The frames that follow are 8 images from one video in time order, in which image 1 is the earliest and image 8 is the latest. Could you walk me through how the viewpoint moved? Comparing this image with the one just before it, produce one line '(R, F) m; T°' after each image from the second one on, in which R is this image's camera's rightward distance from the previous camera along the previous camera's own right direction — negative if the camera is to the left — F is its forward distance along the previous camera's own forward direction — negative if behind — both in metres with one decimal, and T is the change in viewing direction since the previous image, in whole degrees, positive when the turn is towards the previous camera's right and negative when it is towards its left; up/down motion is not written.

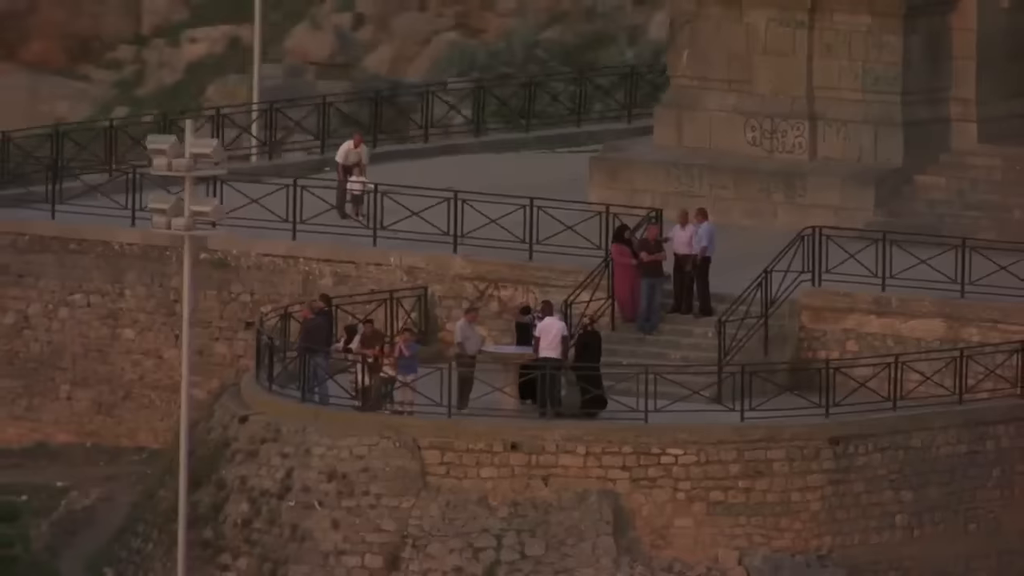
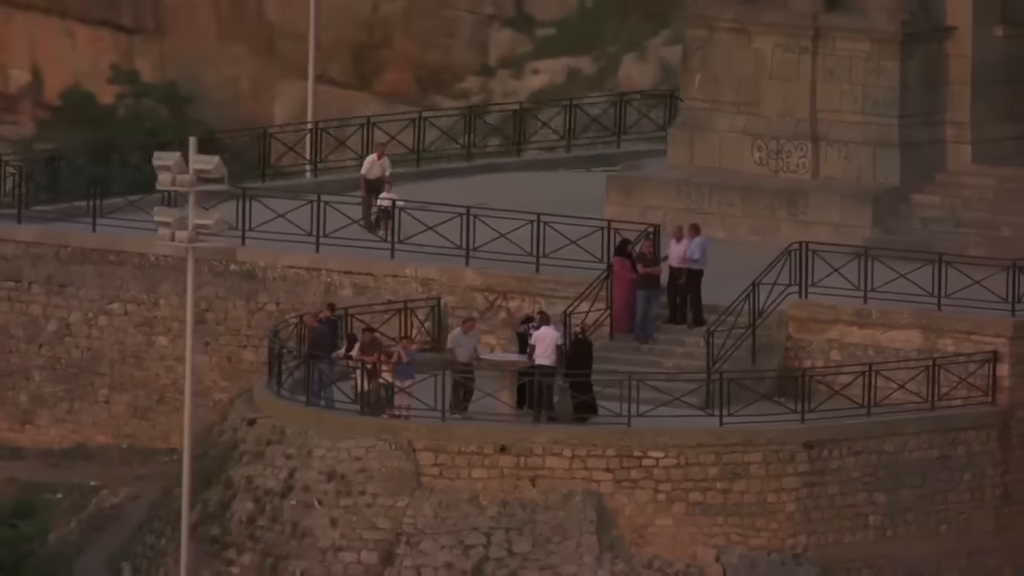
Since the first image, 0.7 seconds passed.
(+1.6, -1.8) m; -3°
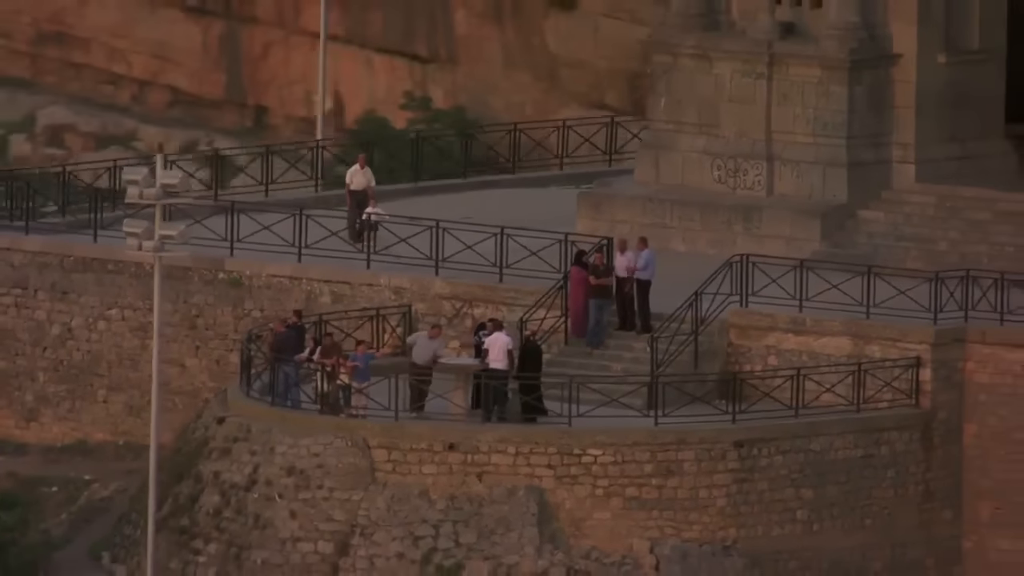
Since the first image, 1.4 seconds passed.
(+1.7, -2.4) m; -2°
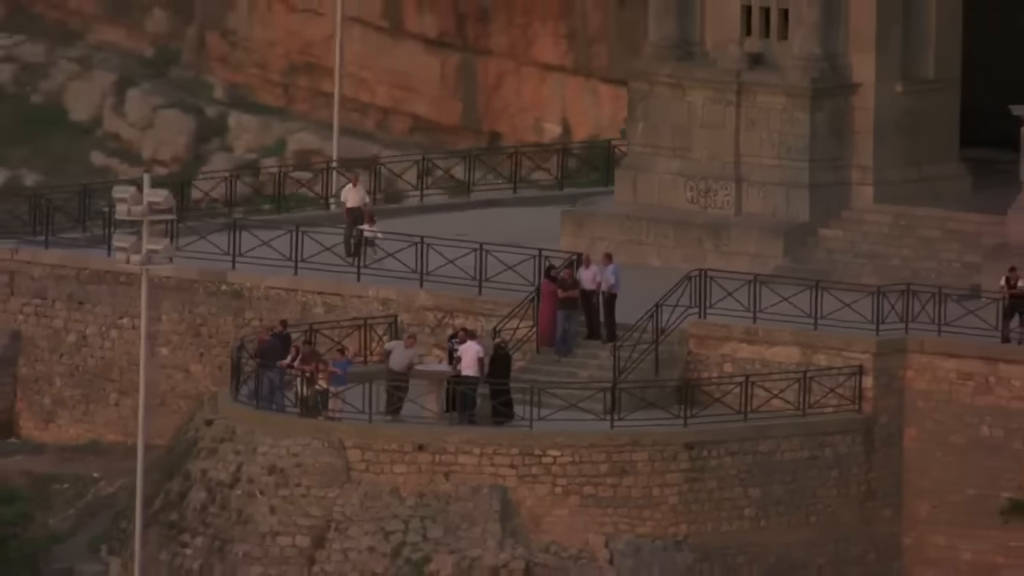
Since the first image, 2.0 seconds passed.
(+1.6, -2.6) m; -2°
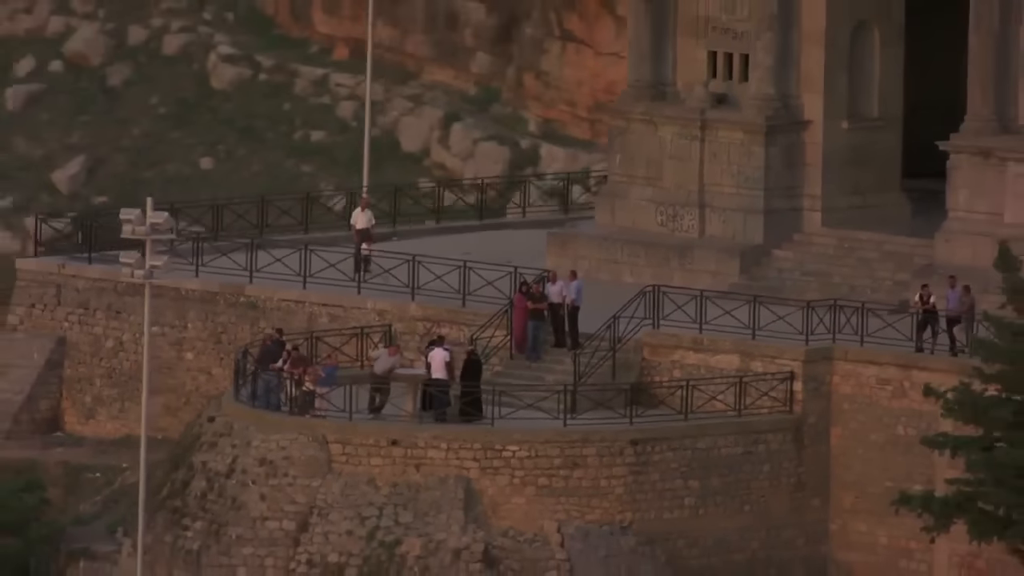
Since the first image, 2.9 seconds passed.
(+2.6, -4.7) m; -3°
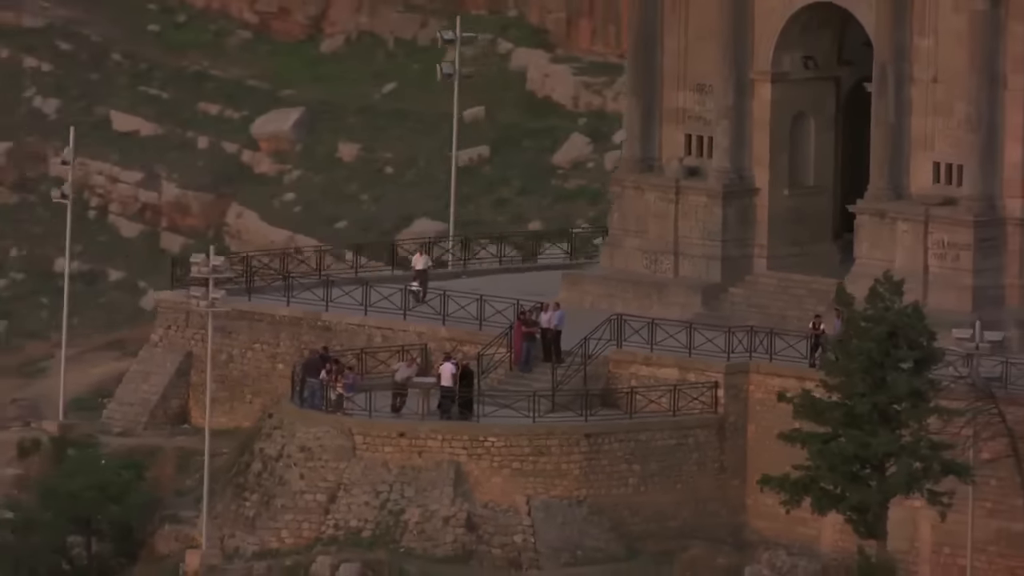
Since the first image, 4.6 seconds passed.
(+7.5, -12.7) m; -8°
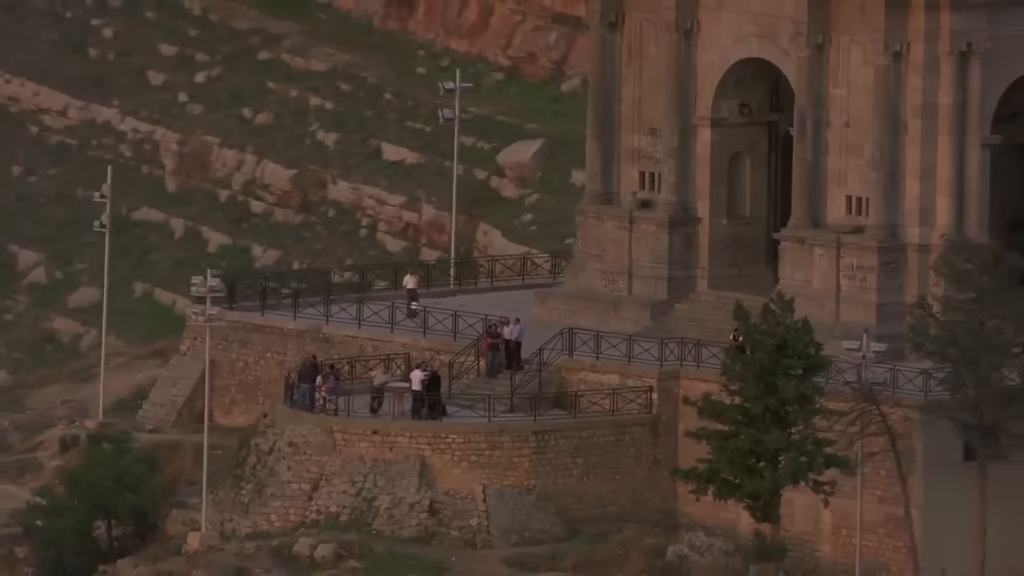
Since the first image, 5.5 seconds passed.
(+5.2, -8.7) m; -4°
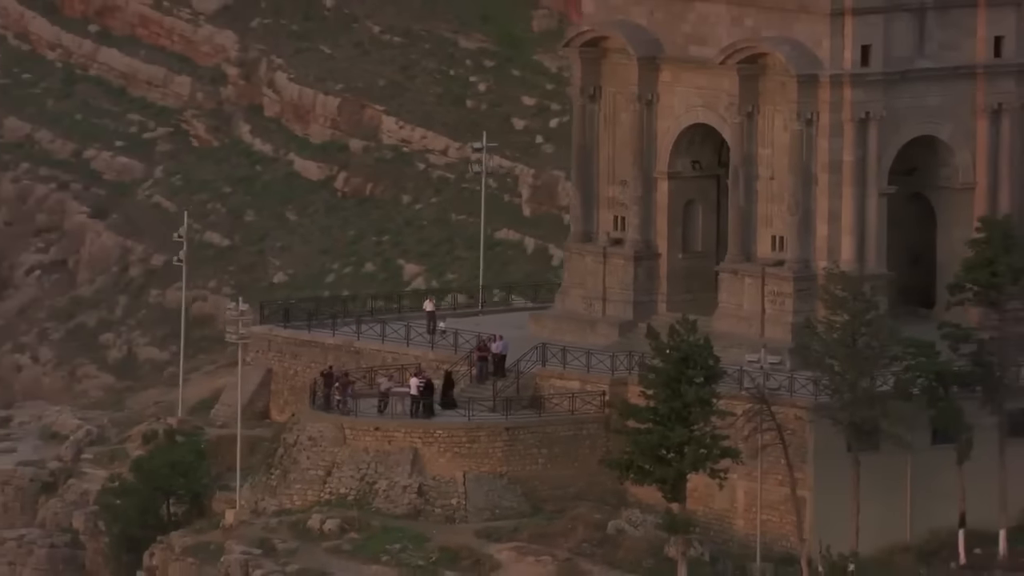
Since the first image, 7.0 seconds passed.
(+9.3, -14.4) m; -7°
